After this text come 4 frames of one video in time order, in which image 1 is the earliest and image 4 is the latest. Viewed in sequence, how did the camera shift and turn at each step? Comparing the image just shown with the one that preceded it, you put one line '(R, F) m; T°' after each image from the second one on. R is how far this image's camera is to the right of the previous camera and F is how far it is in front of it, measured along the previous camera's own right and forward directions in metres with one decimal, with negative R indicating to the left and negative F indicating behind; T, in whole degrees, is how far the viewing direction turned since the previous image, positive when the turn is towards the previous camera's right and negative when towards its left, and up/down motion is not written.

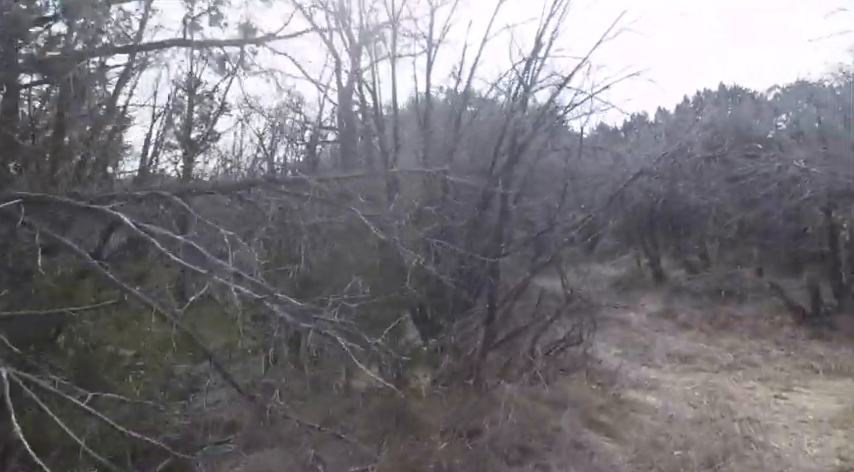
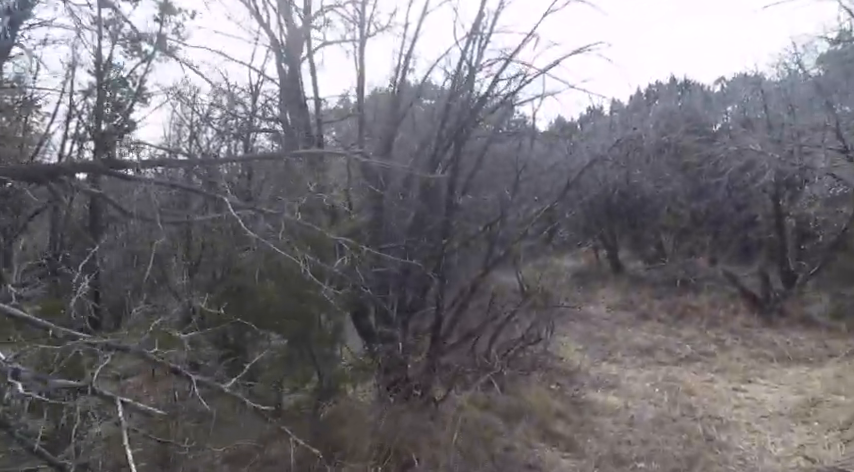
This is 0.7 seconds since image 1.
(+0.2, +0.6) m; +4°
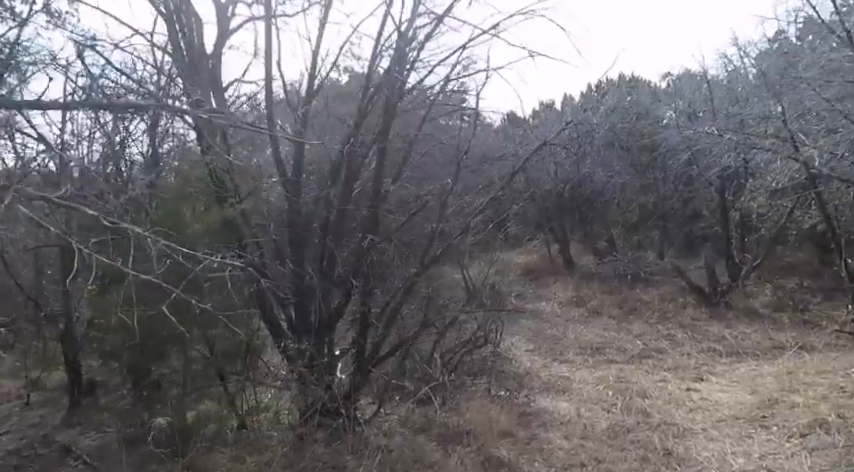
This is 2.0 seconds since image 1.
(+0.3, +0.7) m; +4°
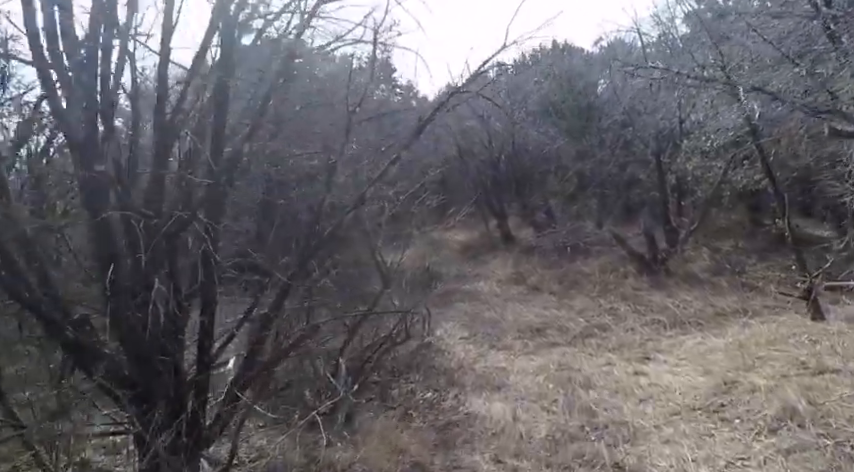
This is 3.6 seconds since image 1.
(+0.5, +1.3) m; +5°
